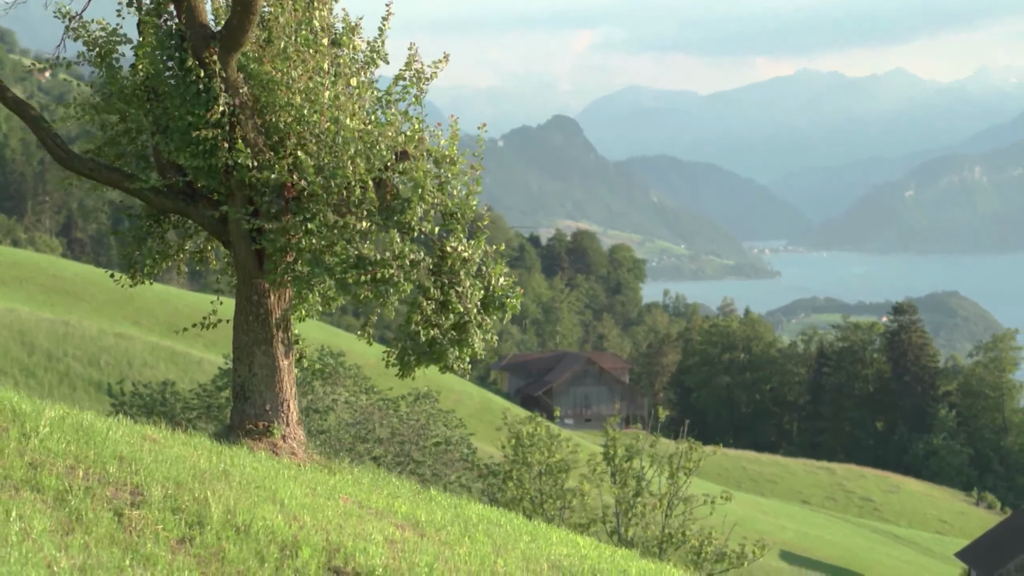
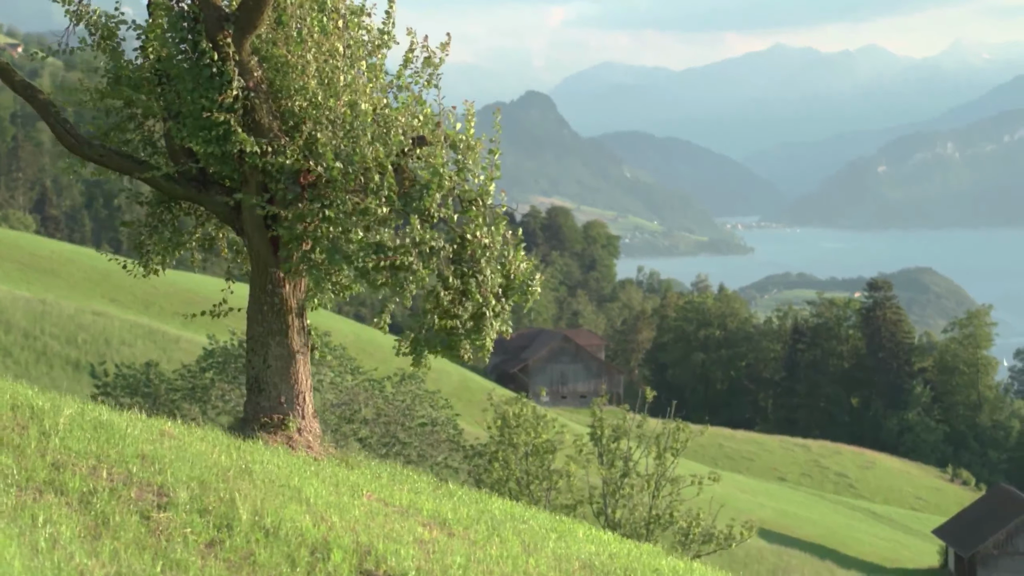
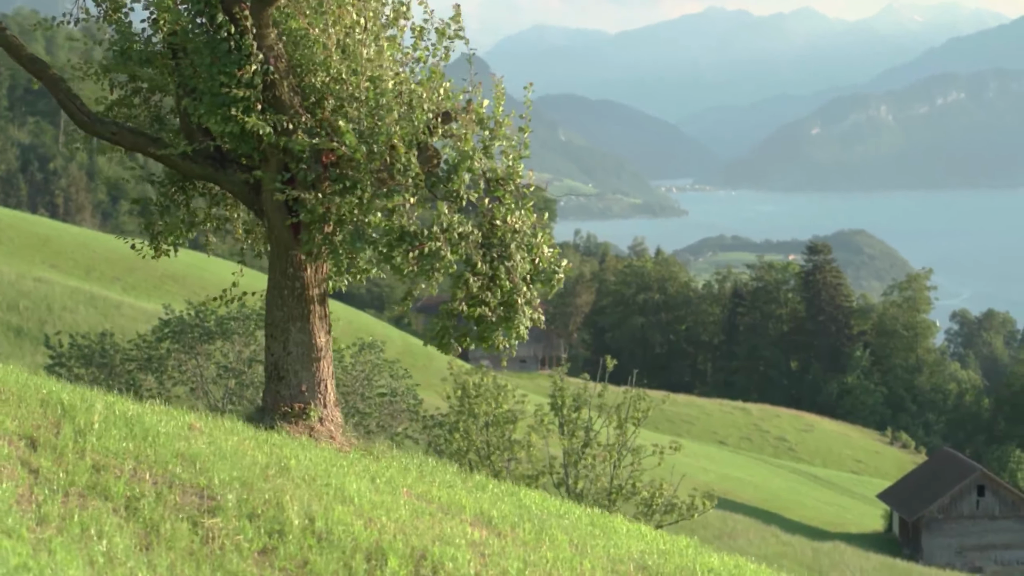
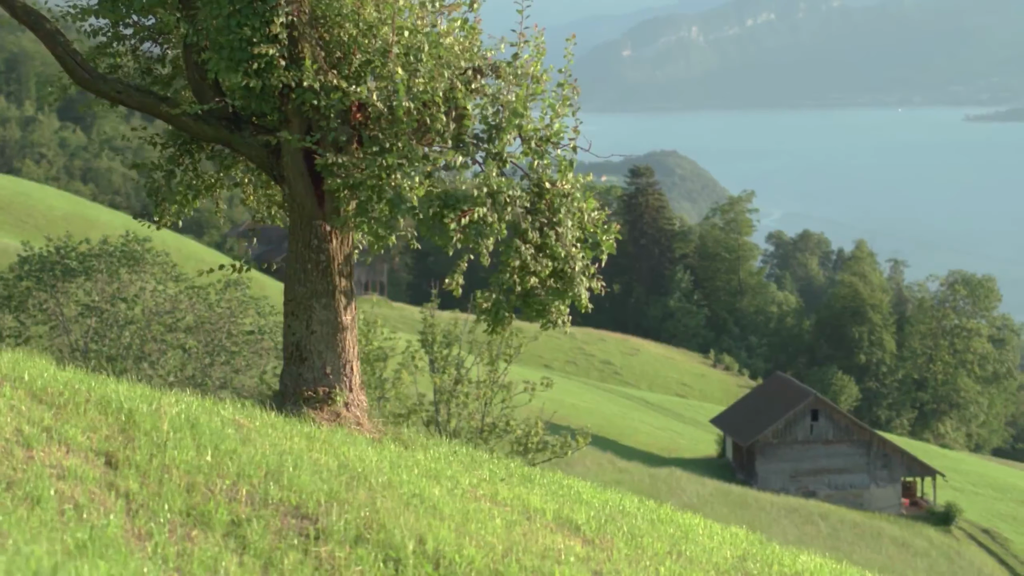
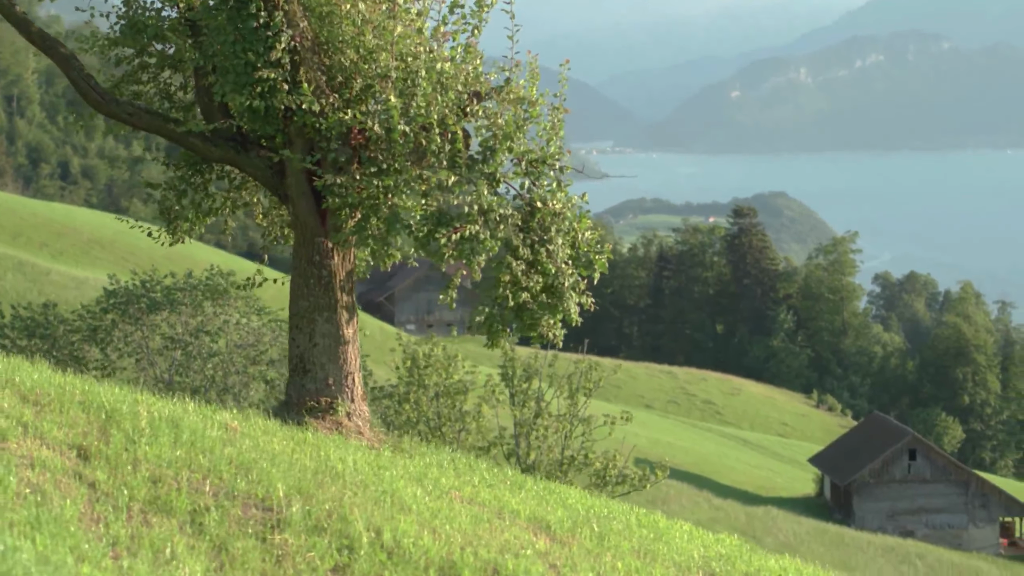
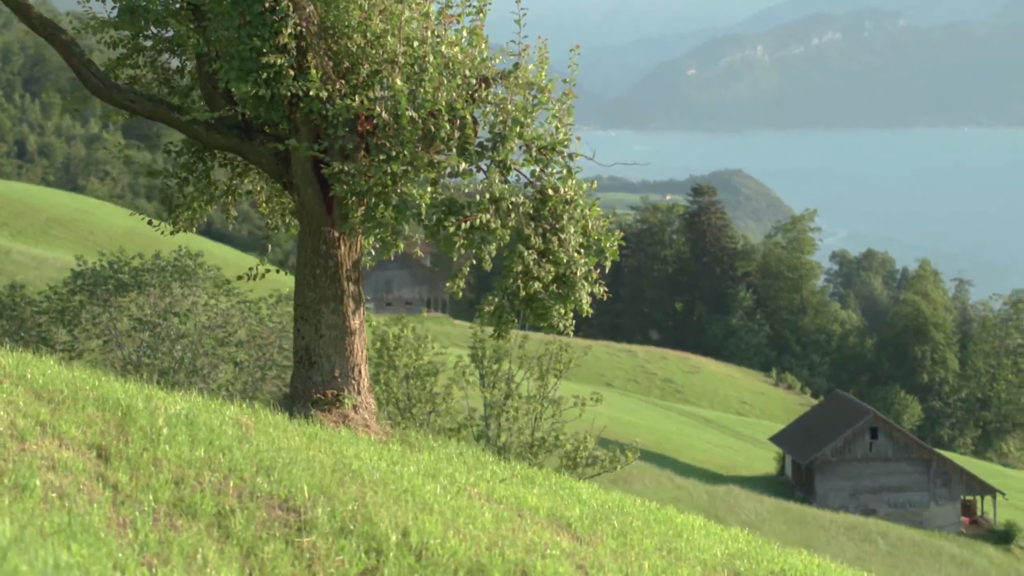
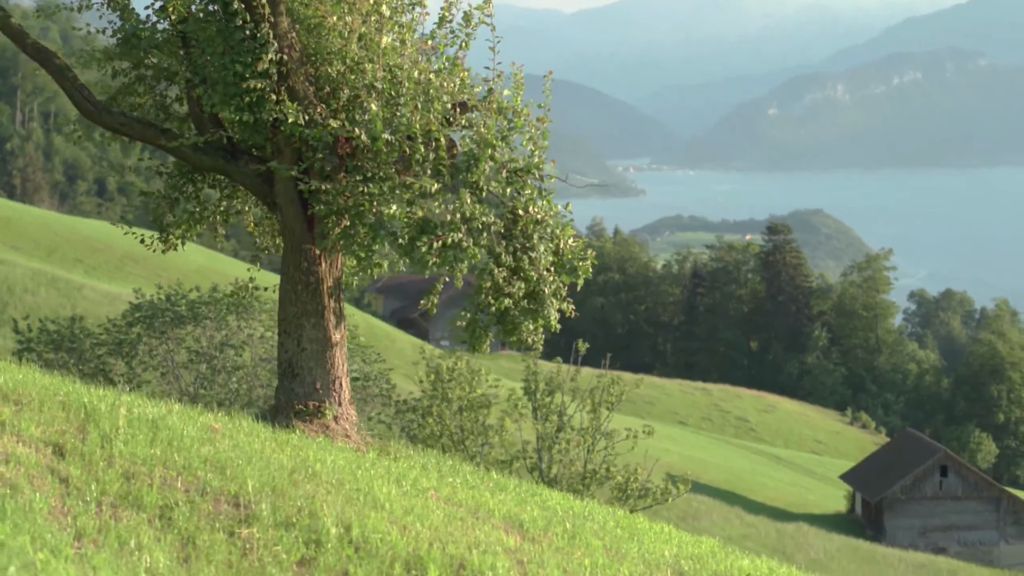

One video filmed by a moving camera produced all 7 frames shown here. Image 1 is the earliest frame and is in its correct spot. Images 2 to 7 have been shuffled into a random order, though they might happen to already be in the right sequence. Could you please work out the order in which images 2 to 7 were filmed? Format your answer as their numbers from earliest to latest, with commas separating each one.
2, 3, 7, 5, 6, 4
